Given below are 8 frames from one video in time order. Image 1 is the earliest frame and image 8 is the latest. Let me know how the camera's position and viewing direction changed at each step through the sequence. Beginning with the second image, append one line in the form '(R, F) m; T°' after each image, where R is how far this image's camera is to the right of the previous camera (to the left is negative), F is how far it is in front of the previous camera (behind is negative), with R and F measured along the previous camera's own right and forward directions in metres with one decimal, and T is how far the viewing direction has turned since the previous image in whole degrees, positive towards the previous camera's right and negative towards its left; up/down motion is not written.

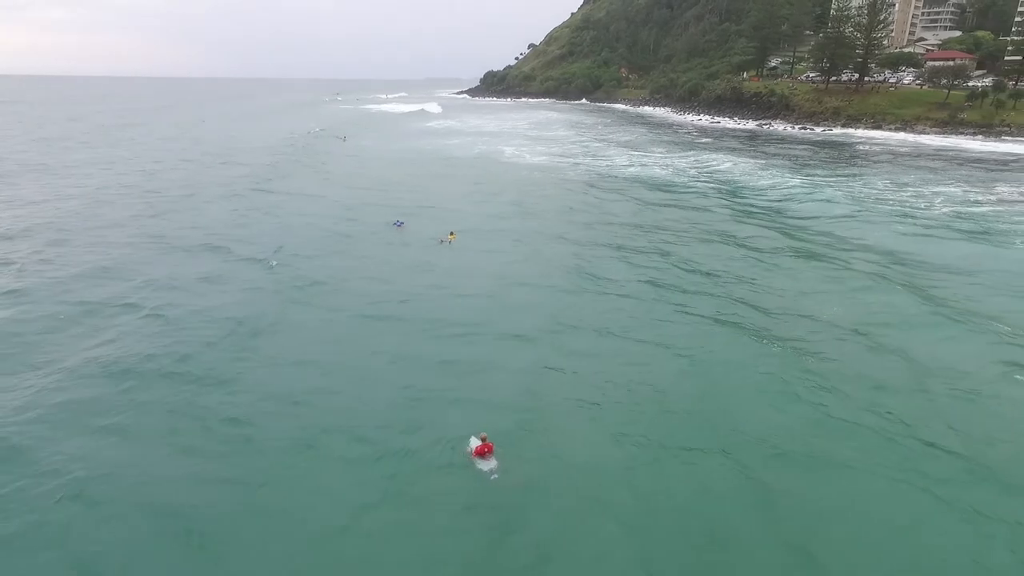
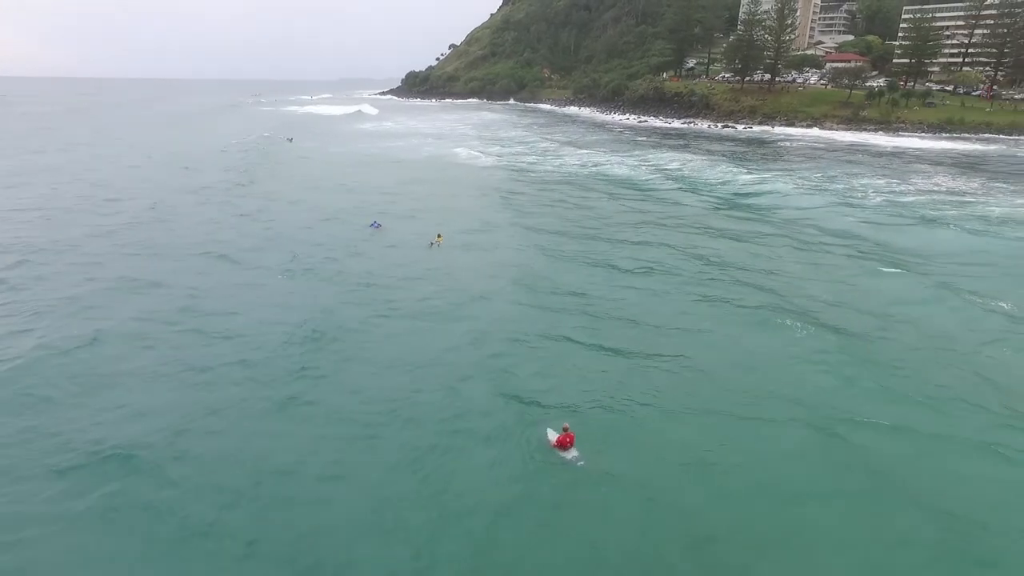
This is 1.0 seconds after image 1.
(-1.8, -0.2) m; +7°
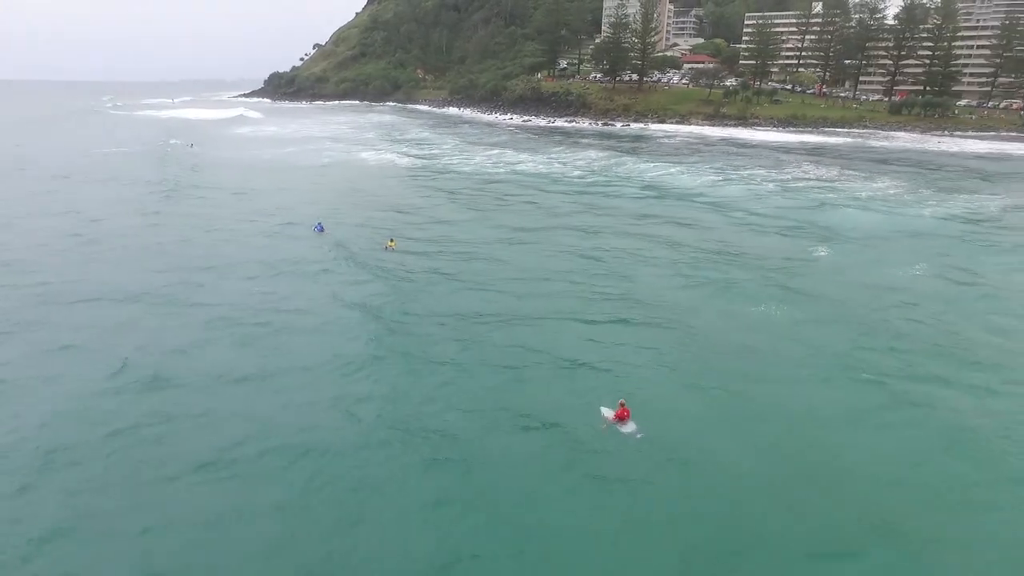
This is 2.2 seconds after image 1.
(-2.2, -0.2) m; +11°
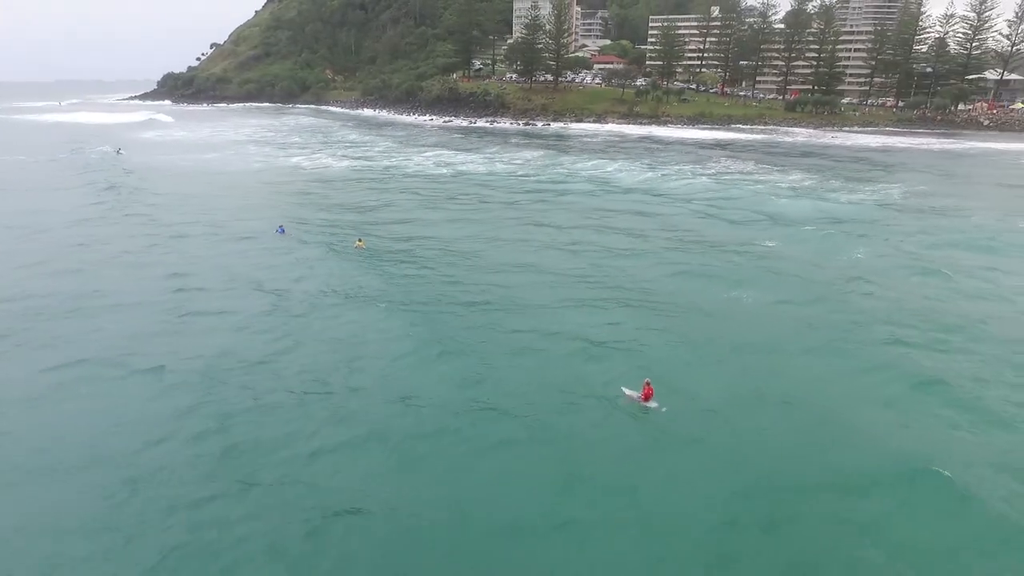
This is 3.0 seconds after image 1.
(-1.5, -0.3) m; +8°
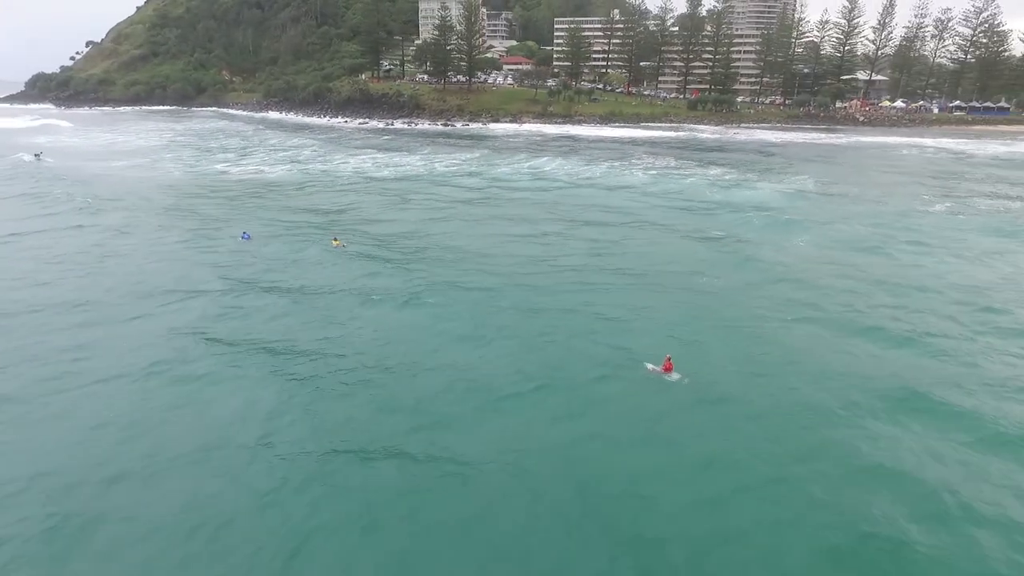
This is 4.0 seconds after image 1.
(-1.8, -0.5) m; +8°
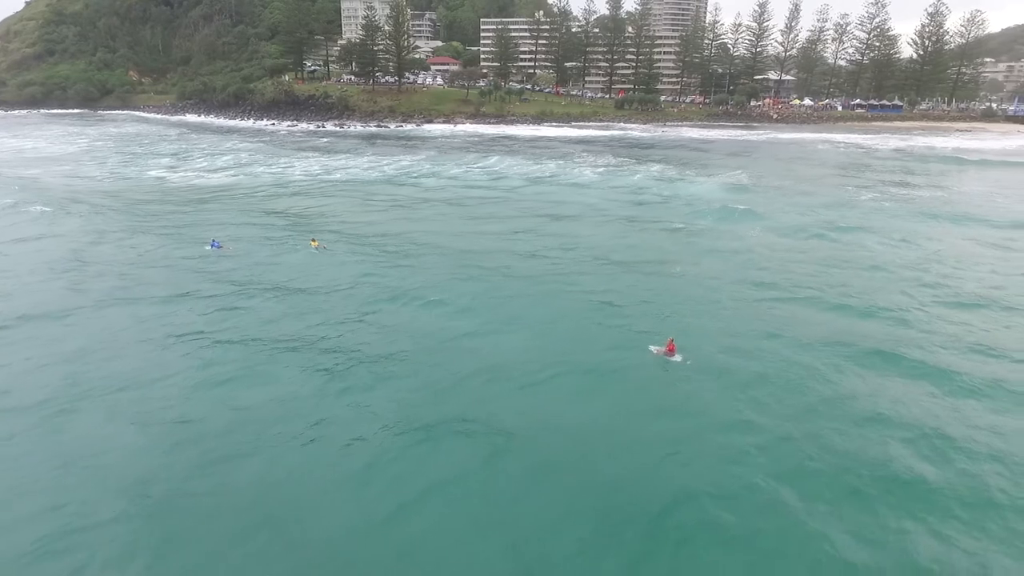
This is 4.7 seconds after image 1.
(-1.4, -0.4) m; +7°
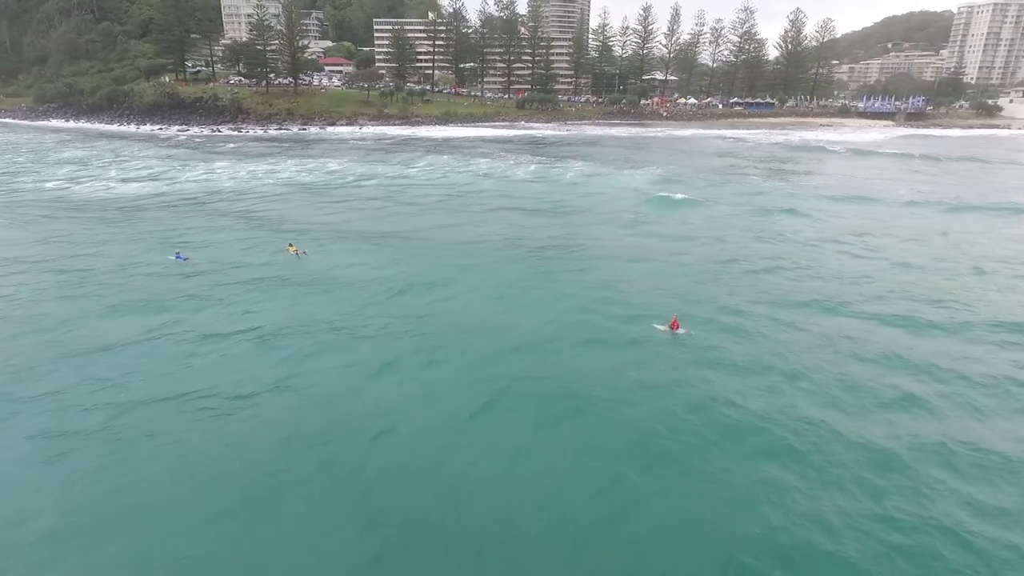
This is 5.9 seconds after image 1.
(-2.3, -0.7) m; +9°
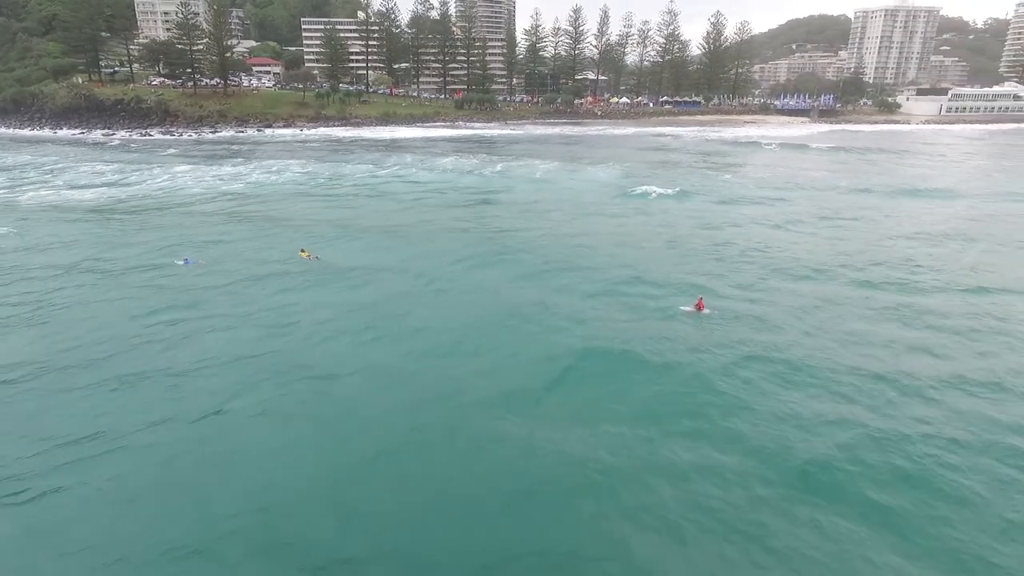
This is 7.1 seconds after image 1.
(-2.2, -0.8) m; +6°
